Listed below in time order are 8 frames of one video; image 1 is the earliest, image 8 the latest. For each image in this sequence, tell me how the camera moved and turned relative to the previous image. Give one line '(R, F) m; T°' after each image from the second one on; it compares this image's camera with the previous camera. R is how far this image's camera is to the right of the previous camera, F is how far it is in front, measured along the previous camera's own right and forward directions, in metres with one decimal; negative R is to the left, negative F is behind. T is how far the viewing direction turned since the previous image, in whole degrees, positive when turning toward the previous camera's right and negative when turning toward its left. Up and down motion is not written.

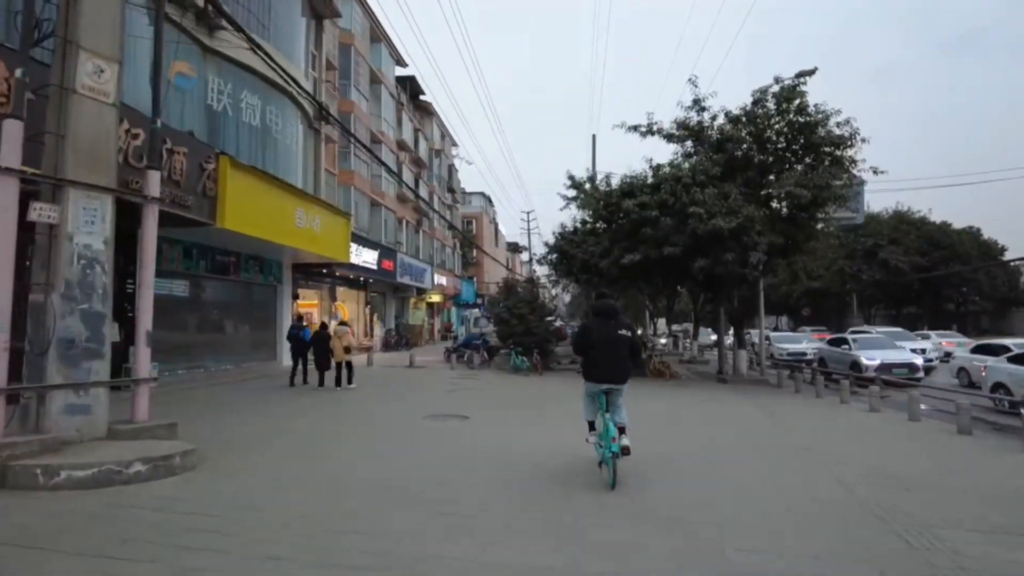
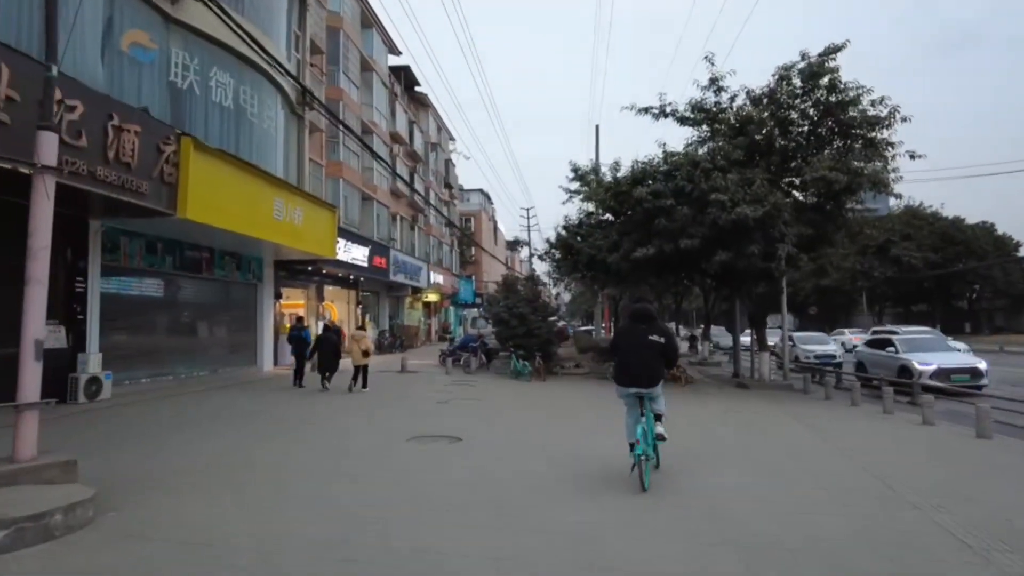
(0.0, +1.8) m; 0°
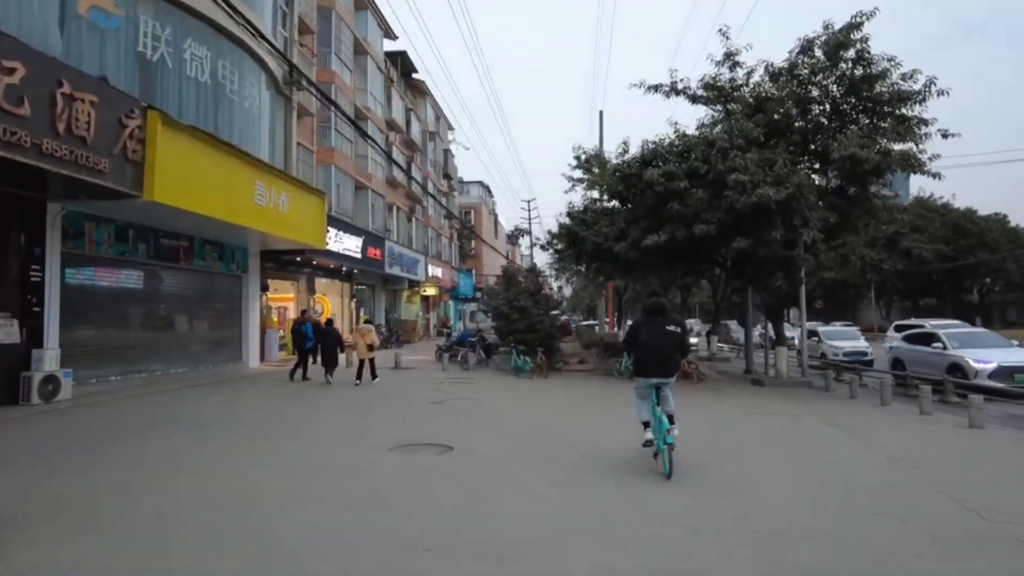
(0.0, +1.2) m; 0°
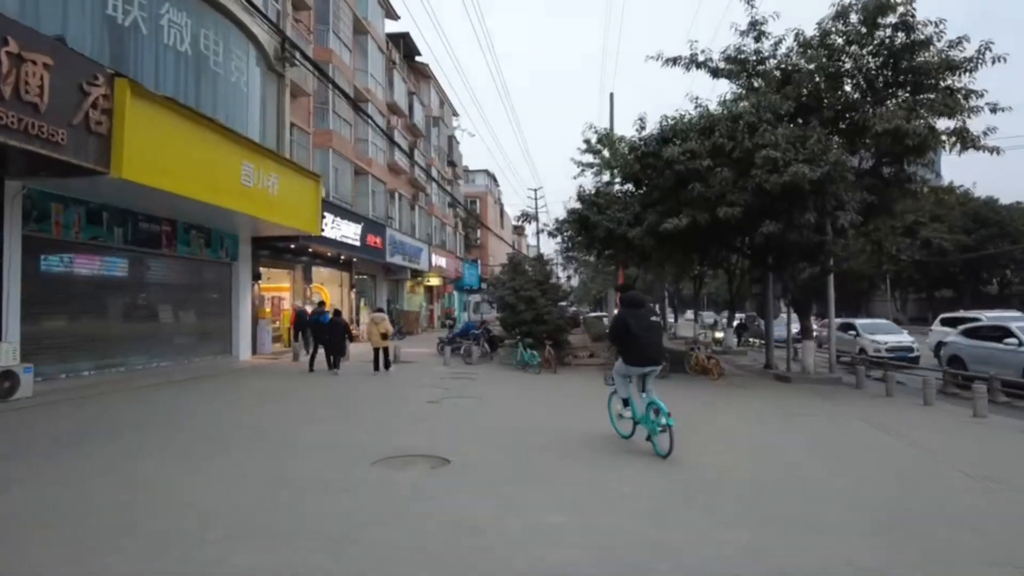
(0.0, +1.2) m; -1°
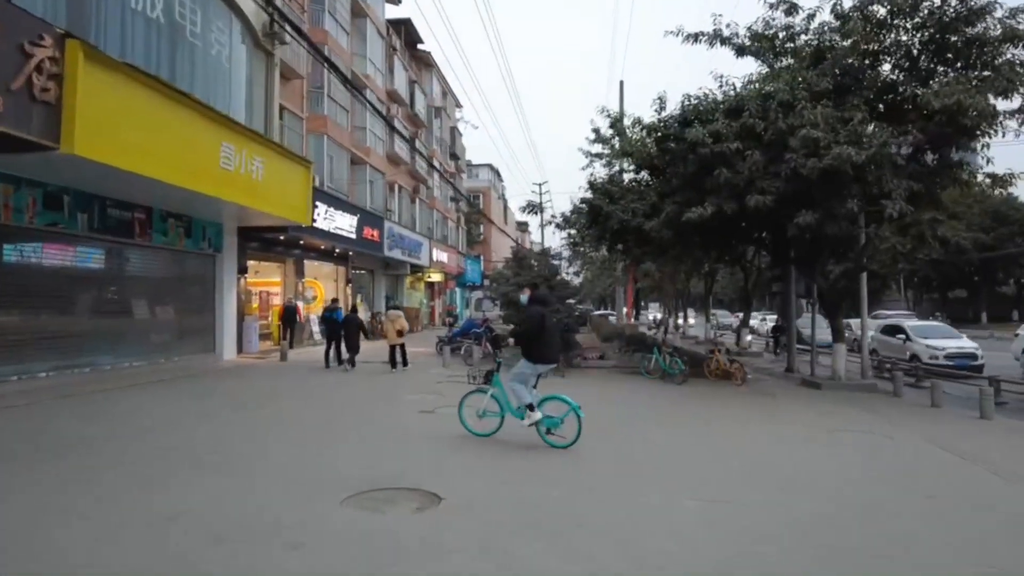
(0.0, +1.4) m; 0°
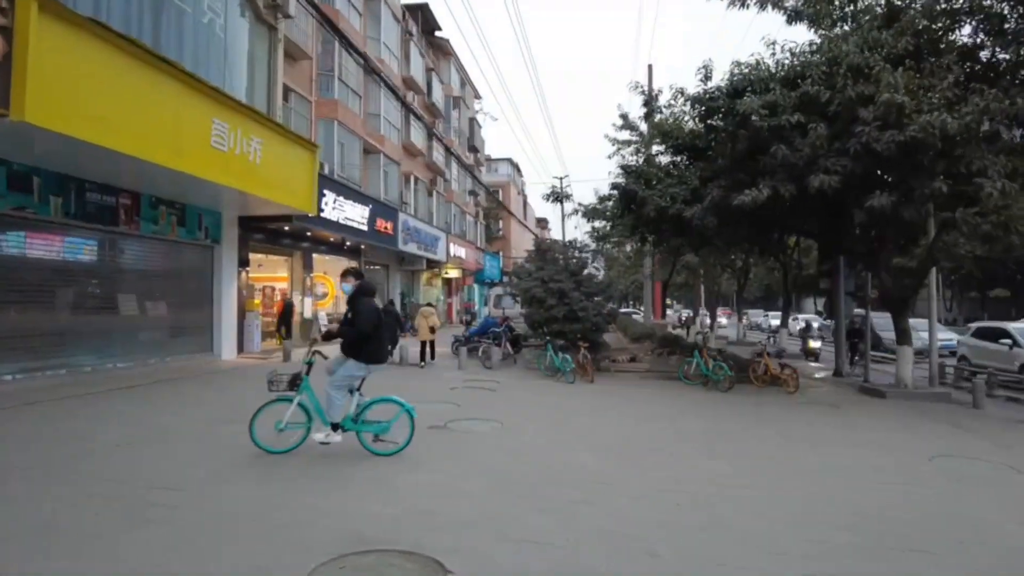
(-0.1, +1.6) m; -2°
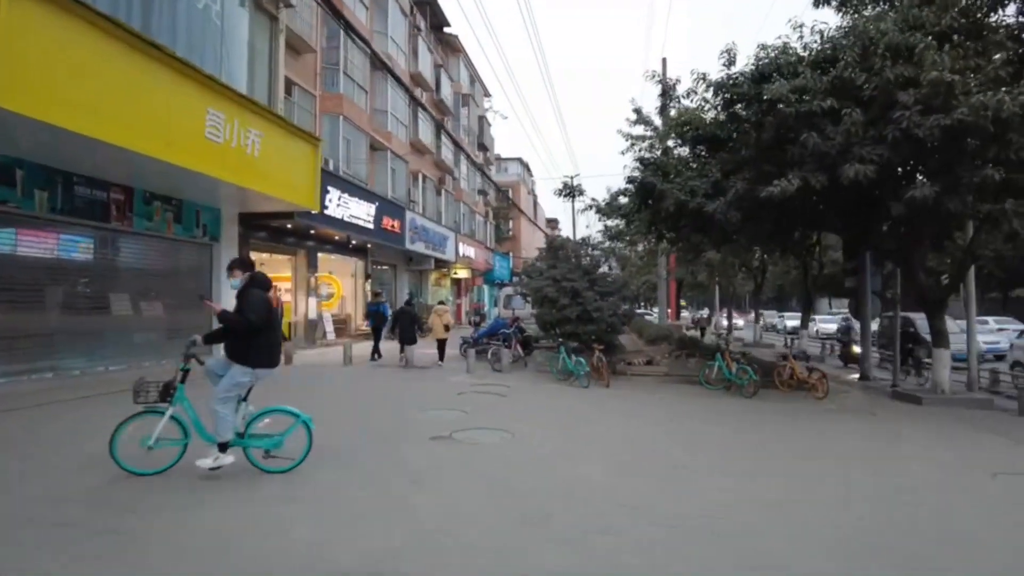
(0.0, +0.7) m; -1°
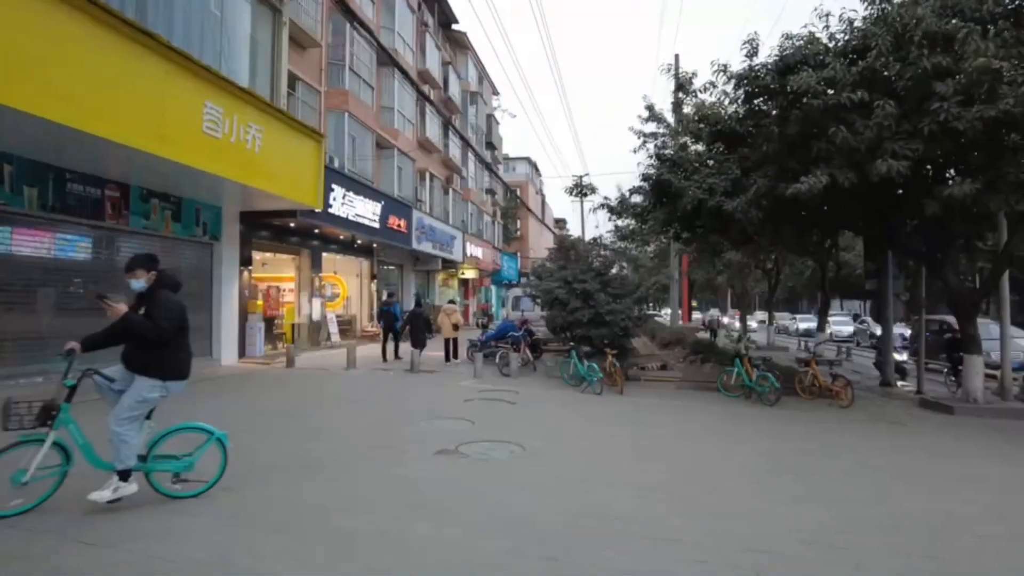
(0.0, +0.5) m; -1°
